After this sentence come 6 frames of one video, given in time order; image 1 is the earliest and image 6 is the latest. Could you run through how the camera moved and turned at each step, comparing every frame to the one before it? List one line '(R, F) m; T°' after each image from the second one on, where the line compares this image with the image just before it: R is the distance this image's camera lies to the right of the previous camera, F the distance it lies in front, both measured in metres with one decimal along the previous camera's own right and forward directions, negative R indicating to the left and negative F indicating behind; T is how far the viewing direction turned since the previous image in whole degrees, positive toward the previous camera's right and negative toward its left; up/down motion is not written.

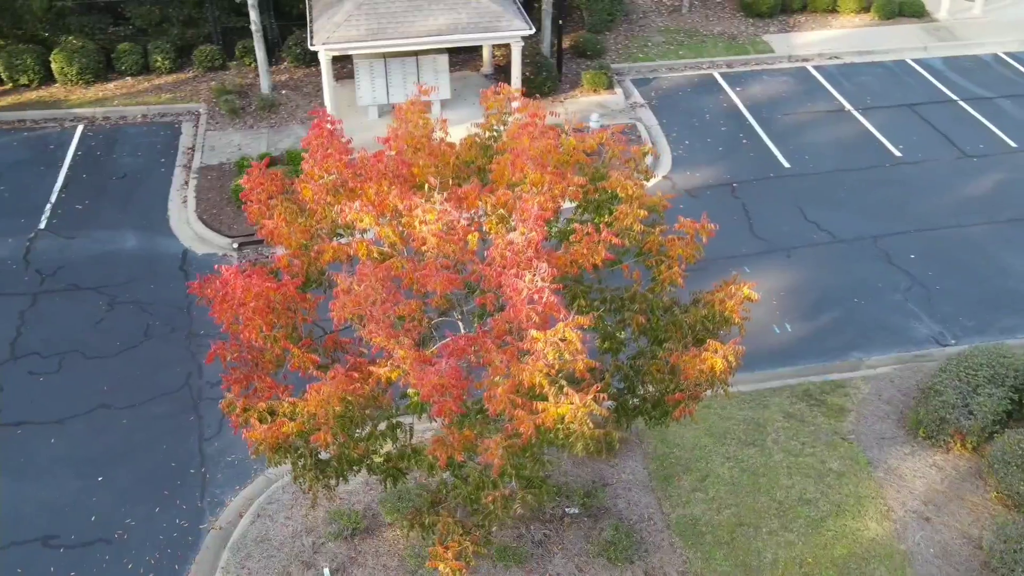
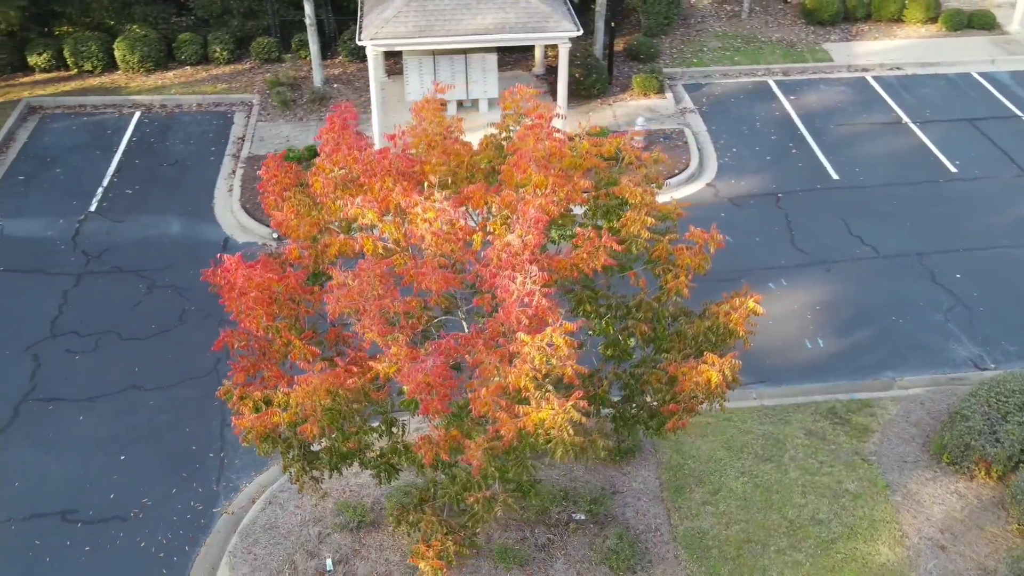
(+0.4, 0.0) m; -4°
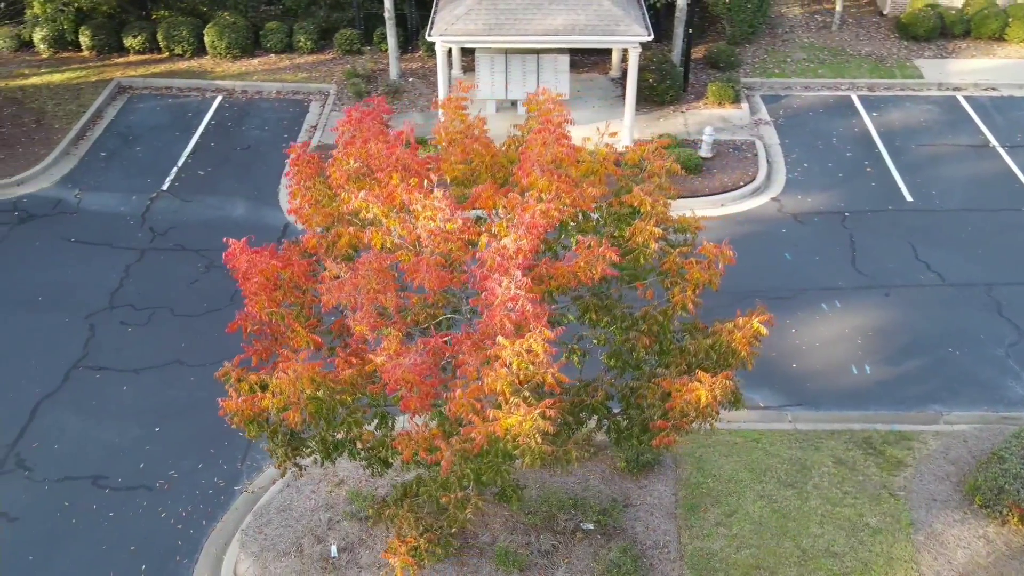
(+0.6, +0.1) m; -6°
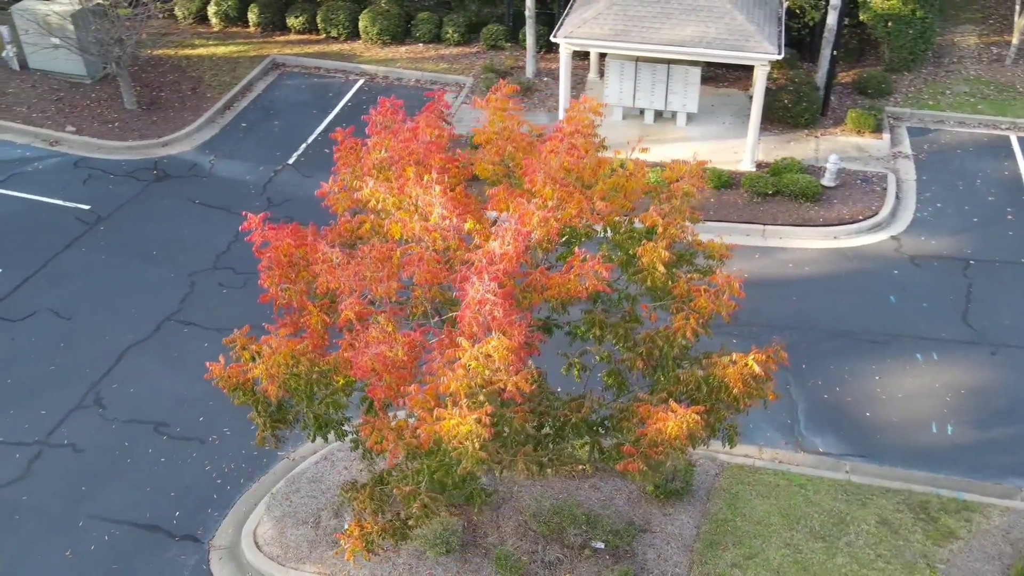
(+1.2, +0.1) m; -10°
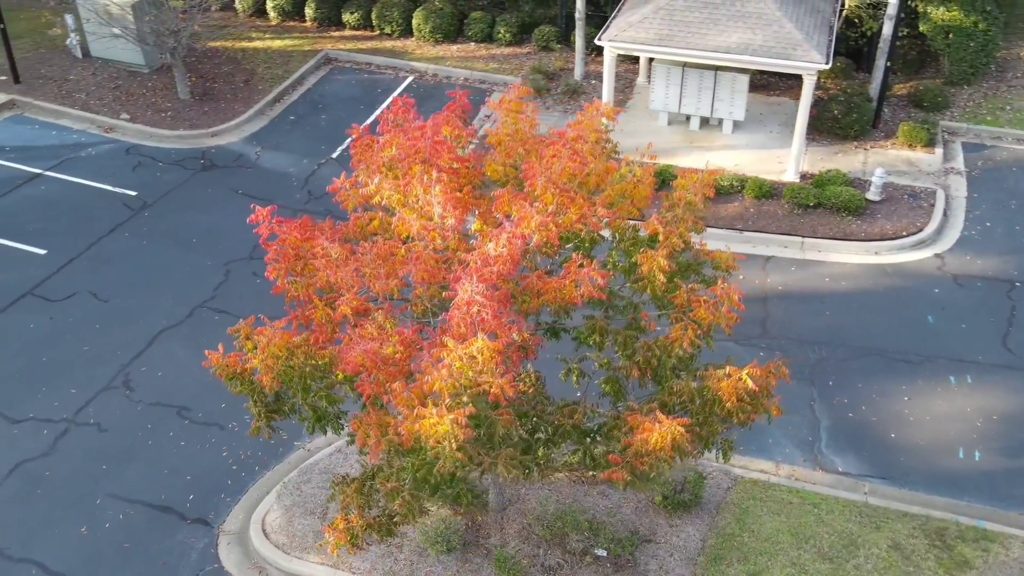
(+0.4, 0.0) m; -4°
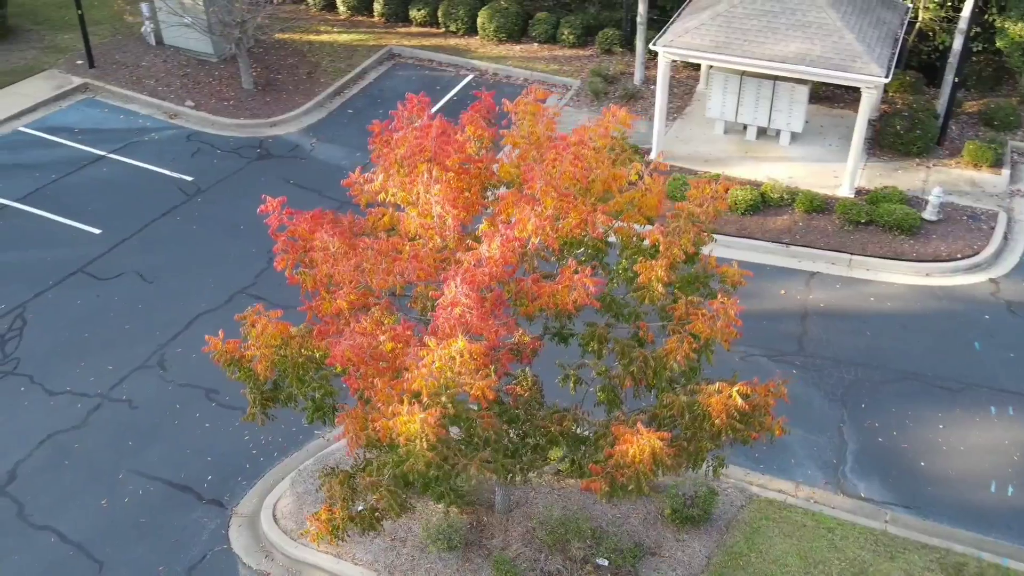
(+0.5, 0.0) m; -4°
